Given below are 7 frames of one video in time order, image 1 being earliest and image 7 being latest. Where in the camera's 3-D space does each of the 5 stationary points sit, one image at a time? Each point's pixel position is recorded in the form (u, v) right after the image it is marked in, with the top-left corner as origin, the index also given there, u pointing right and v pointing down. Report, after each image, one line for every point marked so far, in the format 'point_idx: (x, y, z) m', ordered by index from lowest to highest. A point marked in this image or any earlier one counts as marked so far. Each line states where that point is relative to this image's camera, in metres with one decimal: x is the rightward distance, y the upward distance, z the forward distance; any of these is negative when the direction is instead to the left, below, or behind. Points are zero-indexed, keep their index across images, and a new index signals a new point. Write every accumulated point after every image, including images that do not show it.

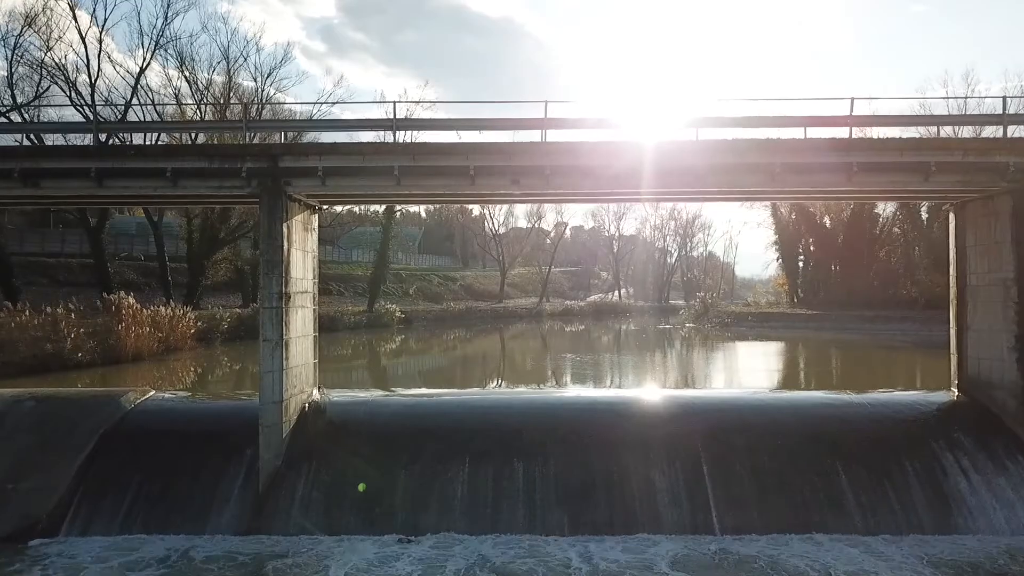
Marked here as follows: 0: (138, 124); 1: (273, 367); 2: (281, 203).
0: (-6.3, +2.8, +11.2) m
1: (-3.4, -1.1, +9.3) m
2: (-3.4, +1.3, +9.6) m
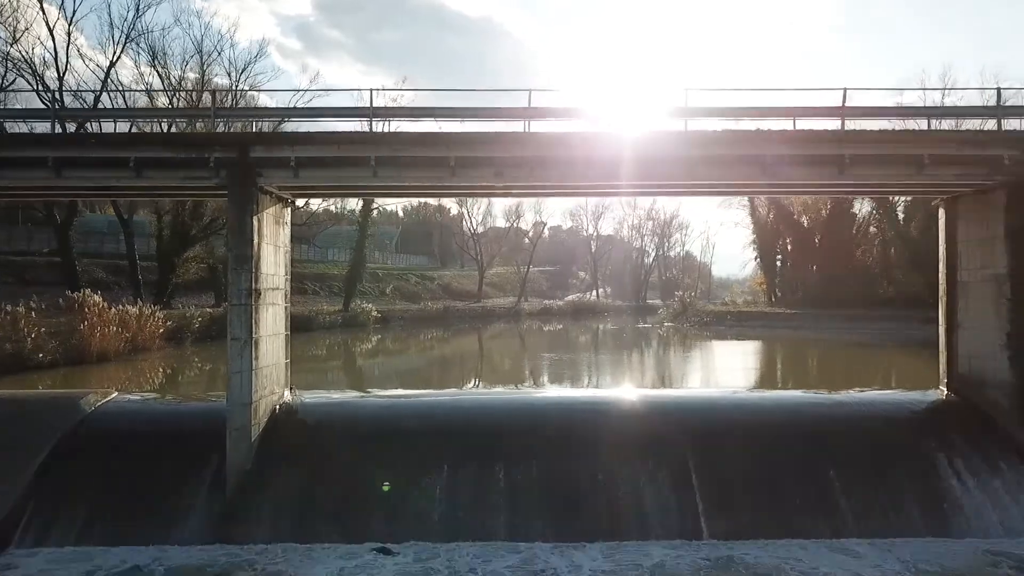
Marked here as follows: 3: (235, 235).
0: (-6.7, +2.9, +10.6) m
1: (-3.6, -1.1, +8.8) m
2: (-3.7, +1.3, +9.1) m
3: (-3.8, +0.7, +8.9) m
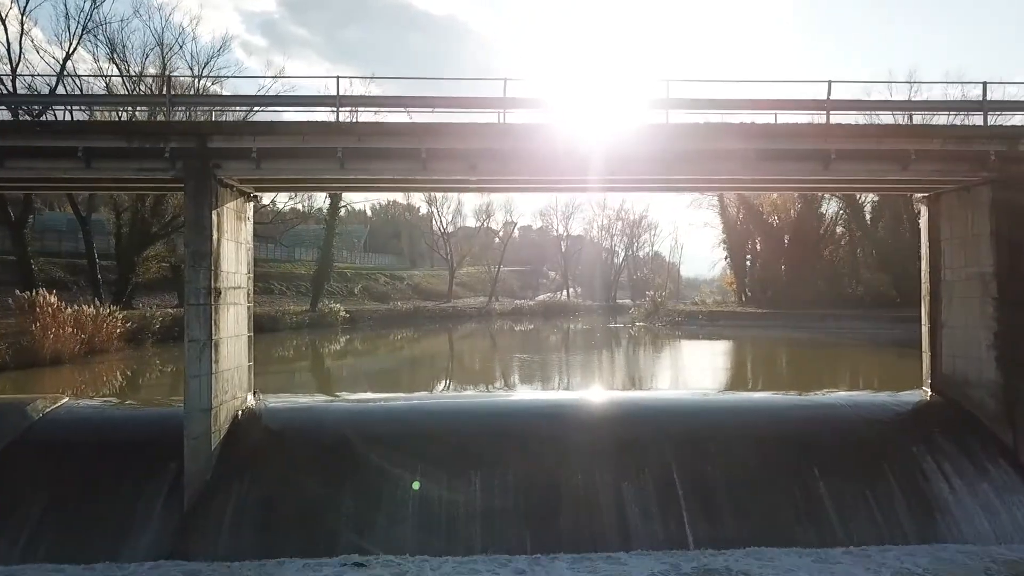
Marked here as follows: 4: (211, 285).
0: (-7.0, +2.9, +9.9) m
1: (-3.9, -1.1, +8.2) m
2: (-4.0, +1.3, +8.6) m
3: (-4.1, +0.7, +8.3) m
4: (-3.9, 0.0, +8.4) m
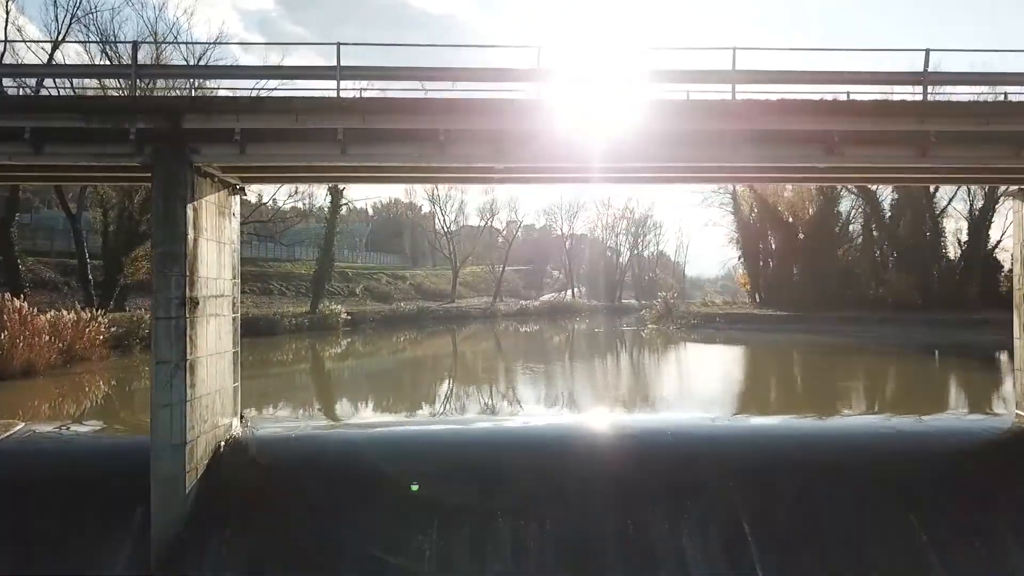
0: (-6.7, +2.8, +8.5) m
1: (-3.6, -1.1, +6.9) m
2: (-3.6, +1.2, +7.2) m
3: (-3.7, +0.6, +7.0) m
4: (-3.5, -0.1, +7.0) m
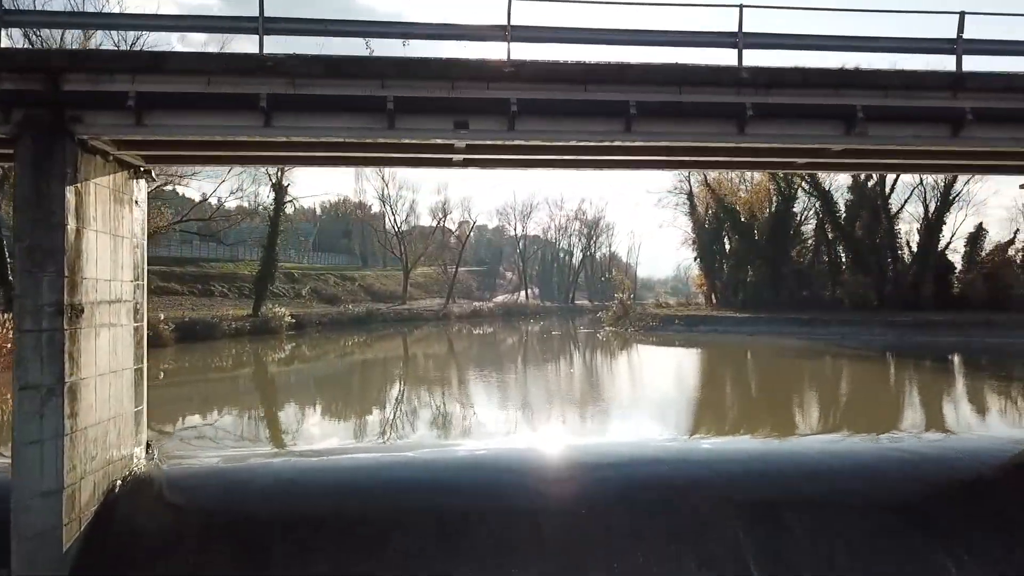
0: (-7.1, +2.8, +6.8) m
1: (-3.9, -1.2, +5.4) m
2: (-3.9, +1.2, +5.7) m
3: (-4.0, +0.6, +5.5) m
4: (-3.8, -0.1, +5.6) m
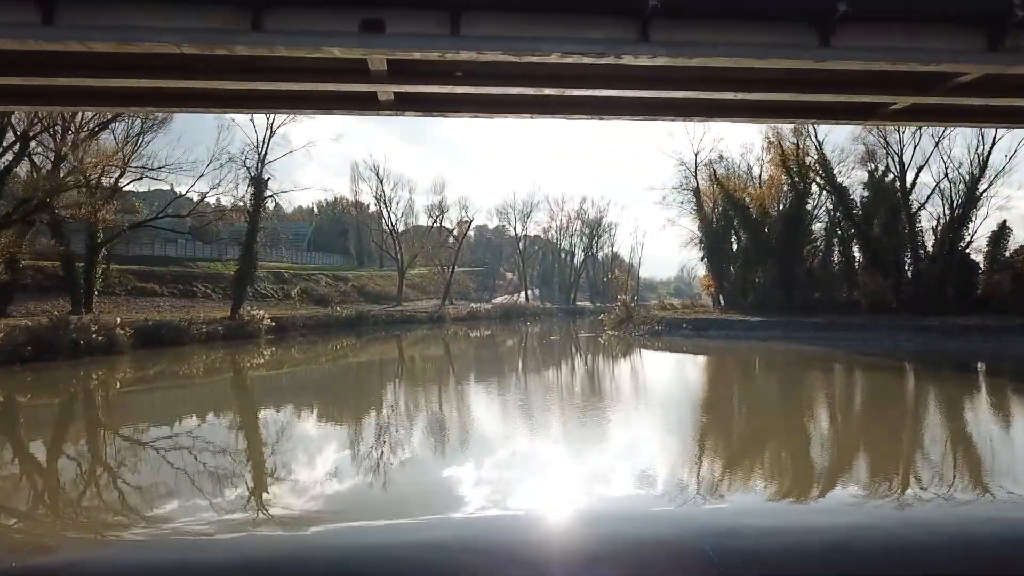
0: (-7.4, +2.7, +4.7) m
1: (-4.2, -1.2, +3.2) m
2: (-4.2, +1.2, +3.6) m
3: (-4.3, +0.6, +3.3) m
4: (-4.1, -0.1, +3.4) m
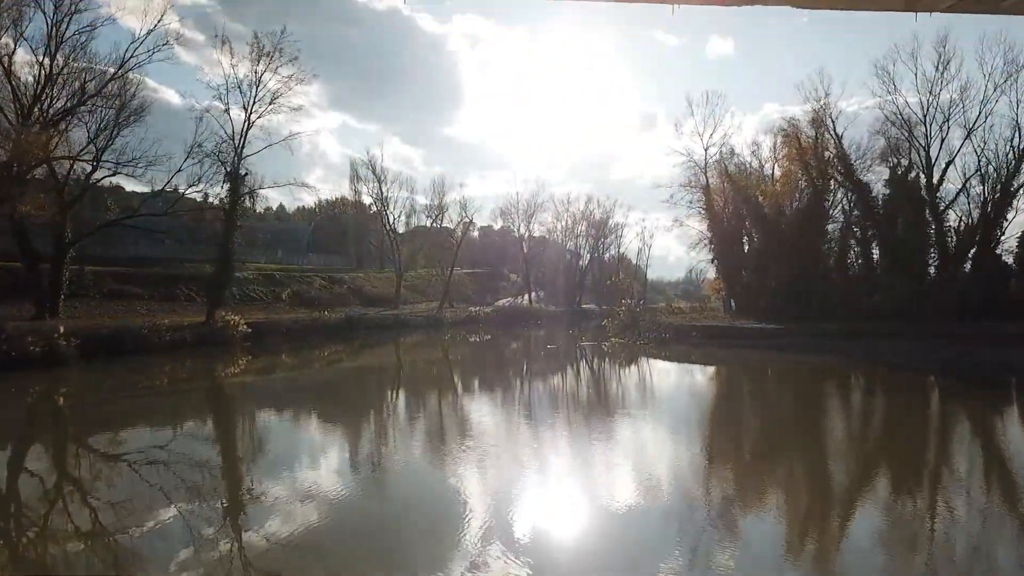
0: (-7.9, +2.6, +2.5) m
1: (-4.7, -1.3, +1.0) m
2: (-4.8, +1.1, +1.4) m
3: (-4.8, +0.5, +1.1) m
4: (-4.7, -0.2, +1.2) m
